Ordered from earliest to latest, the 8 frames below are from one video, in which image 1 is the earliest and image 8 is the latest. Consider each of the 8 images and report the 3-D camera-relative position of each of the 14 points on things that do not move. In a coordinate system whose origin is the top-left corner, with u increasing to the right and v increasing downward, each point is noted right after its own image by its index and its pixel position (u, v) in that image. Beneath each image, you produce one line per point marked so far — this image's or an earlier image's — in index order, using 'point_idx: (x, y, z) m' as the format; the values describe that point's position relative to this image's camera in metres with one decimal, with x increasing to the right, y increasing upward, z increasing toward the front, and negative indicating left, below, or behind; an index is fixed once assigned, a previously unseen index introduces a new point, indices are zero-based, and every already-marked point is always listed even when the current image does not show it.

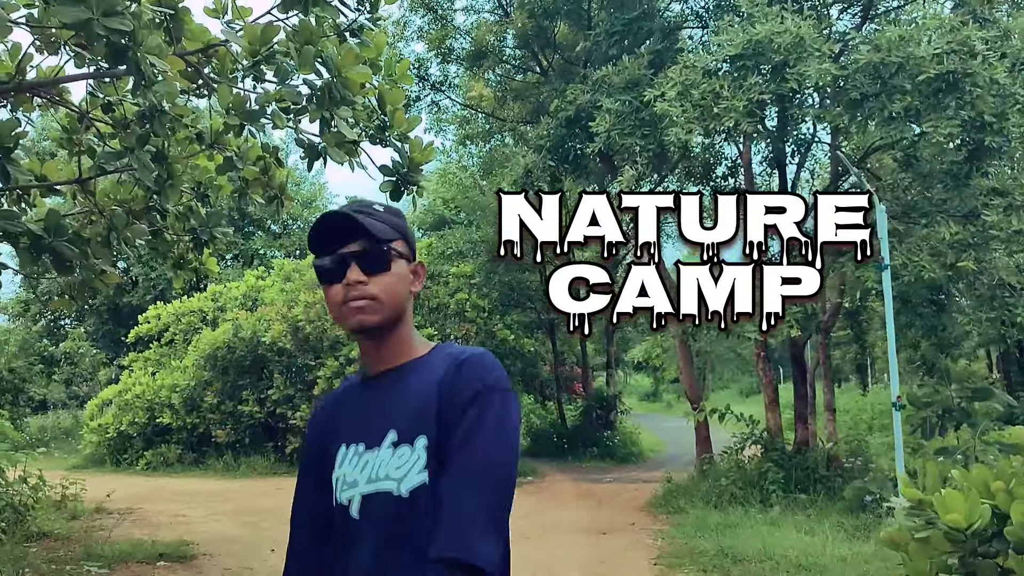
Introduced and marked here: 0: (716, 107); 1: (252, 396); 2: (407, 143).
0: (+1.8, +1.6, +8.1) m
1: (-4.5, -1.9, +15.8) m
2: (-0.6, +0.8, +4.8) m
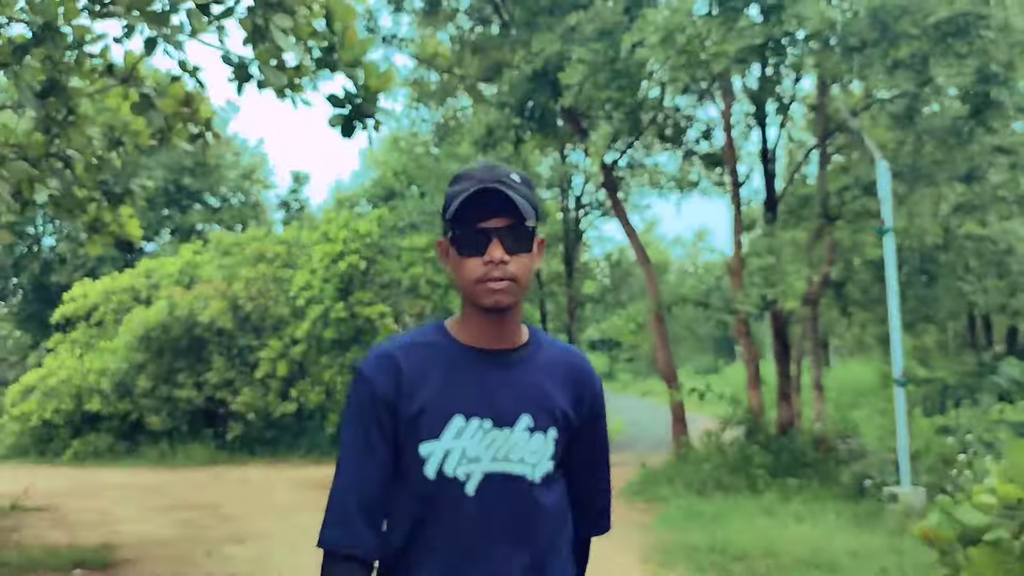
0: (+1.5, +1.9, +7.4) m
1: (-5.2, -1.5, +14.8) m
2: (-0.6, +0.9, +3.9) m
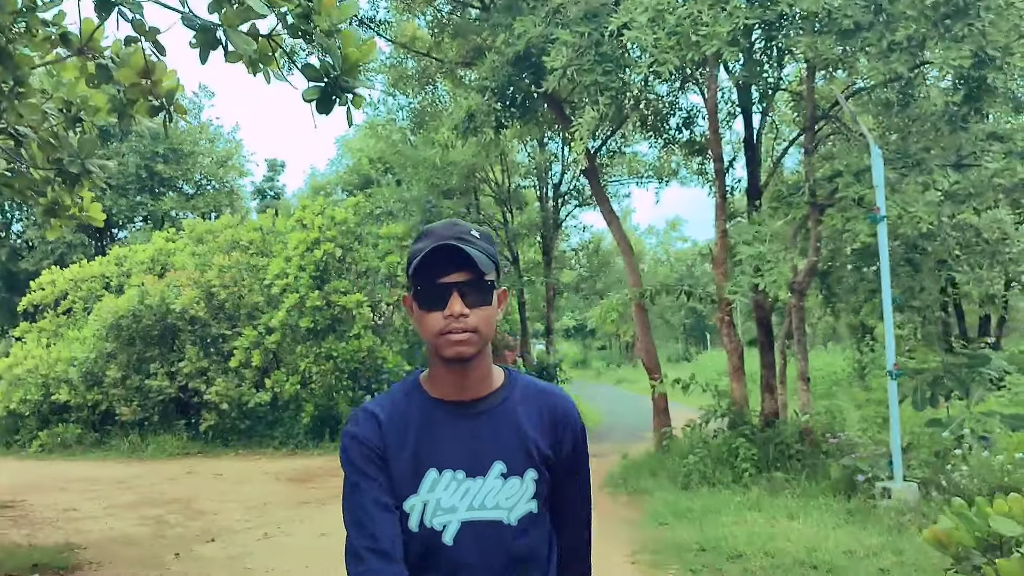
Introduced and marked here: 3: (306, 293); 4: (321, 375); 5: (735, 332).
0: (+1.4, +2.0, +7.1) m
1: (-5.6, -1.3, +14.4) m
2: (-0.7, +1.0, +3.7) m
3: (-3.1, -0.1, +13.9) m
4: (-2.9, -1.3, +13.7) m
5: (+2.3, -0.5, +9.4) m
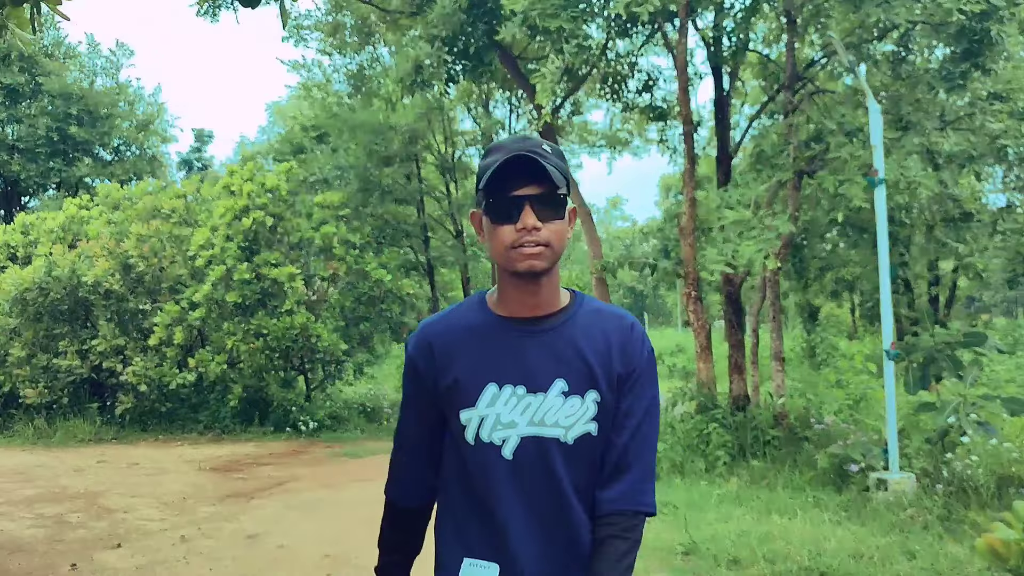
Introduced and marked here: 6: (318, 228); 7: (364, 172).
0: (+1.1, +2.2, +6.3) m
1: (-6.4, -0.9, +13.2) m
2: (-0.7, +1.1, +2.8) m
3: (-3.9, +0.3, +12.8) m
4: (-3.6, -0.9, +12.7) m
5: (+1.8, -0.2, +8.8) m
6: (-2.9, +0.9, +13.5) m
7: (-2.4, +1.8, +14.6) m
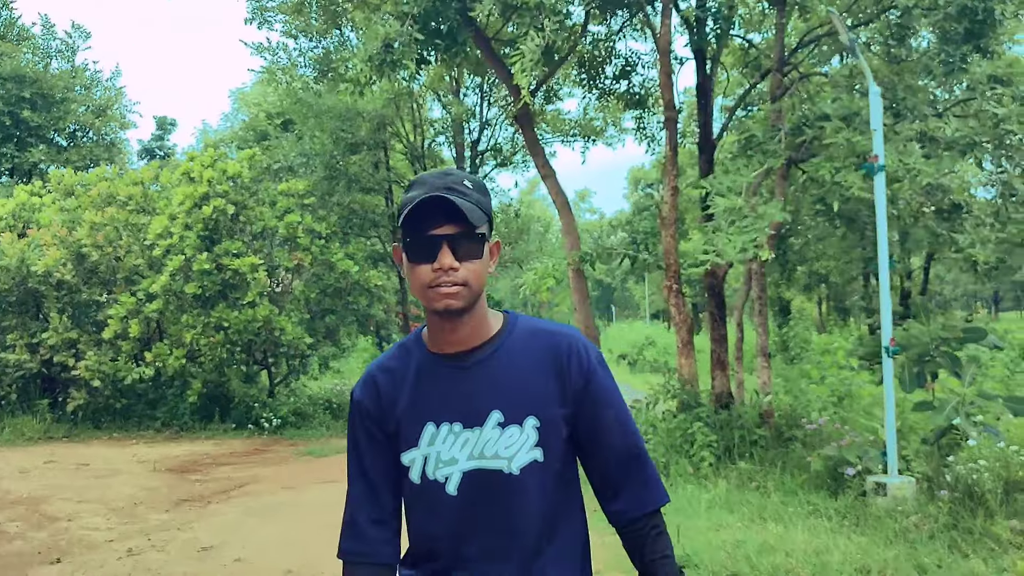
0: (+1.0, +2.2, +5.9) m
1: (-6.8, -0.7, +12.5) m
2: (-0.8, +1.2, +2.3) m
3: (-4.3, +0.4, +12.2) m
4: (-4.0, -0.8, +12.1) m
5: (+1.6, -0.1, +8.4) m
6: (-3.3, +1.0, +12.9) m
7: (-2.8, +2.0, +14.1) m
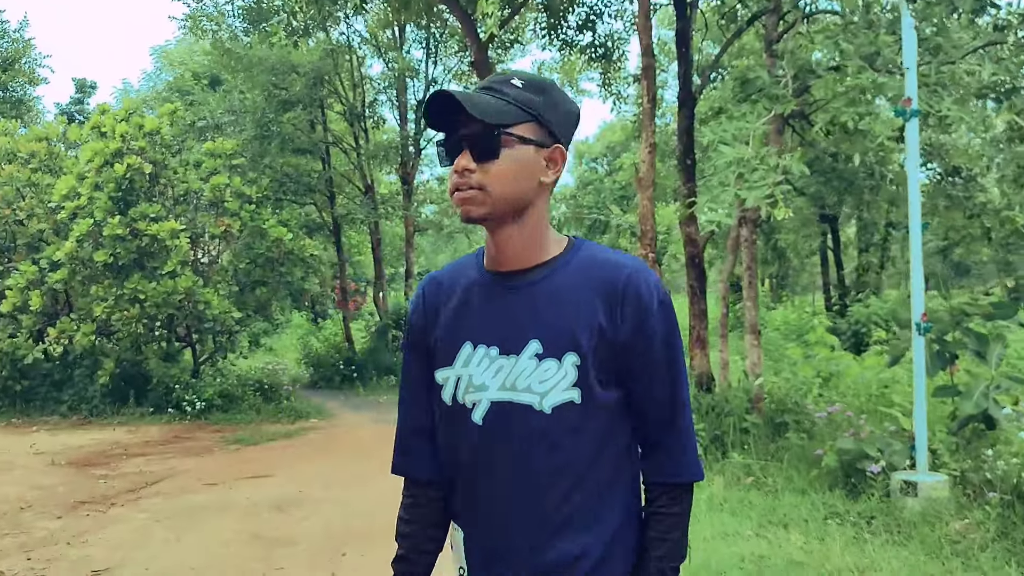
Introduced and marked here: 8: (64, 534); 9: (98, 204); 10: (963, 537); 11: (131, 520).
0: (+0.8, +2.4, +5.0) m
1: (-7.4, -0.3, +11.1) m
2: (-0.7, +1.3, +1.2) m
3: (-4.9, +0.8, +10.9) m
4: (-4.6, -0.4, +10.9) m
5: (+1.2, +0.1, +7.5) m
6: (-3.9, +1.4, +11.7) m
7: (-3.5, +2.4, +12.8) m
8: (-2.6, -1.4, +5.3) m
9: (-4.9, +1.0, +10.9) m
10: (+2.1, -1.2, +4.2) m
11: (-2.4, -1.5, +5.7) m
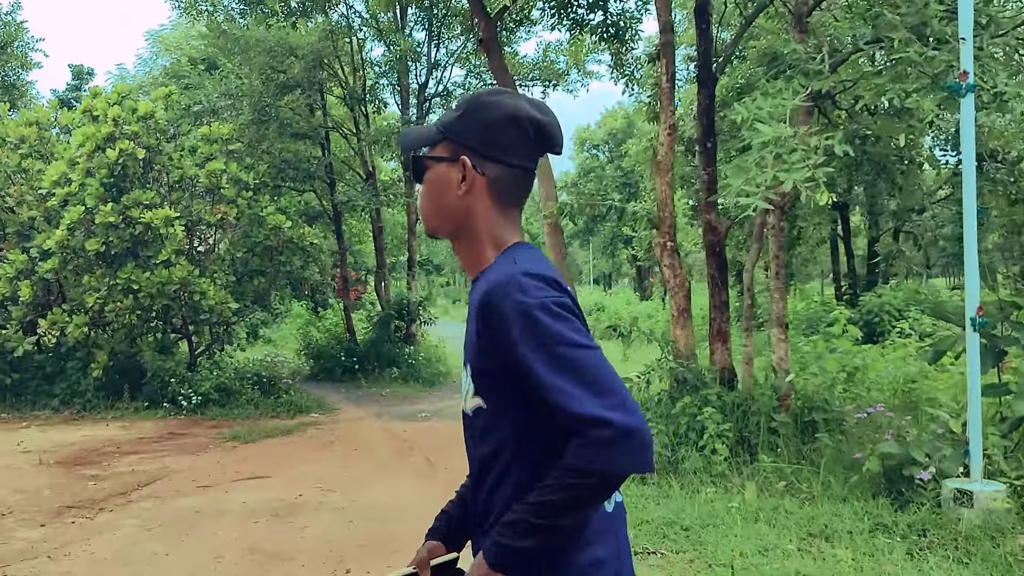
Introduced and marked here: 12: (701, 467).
0: (+0.9, +2.5, +4.5) m
1: (-7.3, -0.2, +10.7) m
2: (-0.6, +1.3, +0.8) m
3: (-4.8, +0.9, +10.5) m
4: (-4.5, -0.3, +10.5) m
5: (+1.3, +0.2, +7.1) m
6: (-3.8, +1.5, +11.3) m
7: (-3.4, +2.5, +12.4) m
8: (-2.5, -1.4, +5.0) m
9: (-4.8, +1.1, +10.5) m
10: (+2.2, -1.1, +3.9) m
11: (-2.3, -1.4, +5.4) m
12: (+1.2, -1.1, +5.7) m
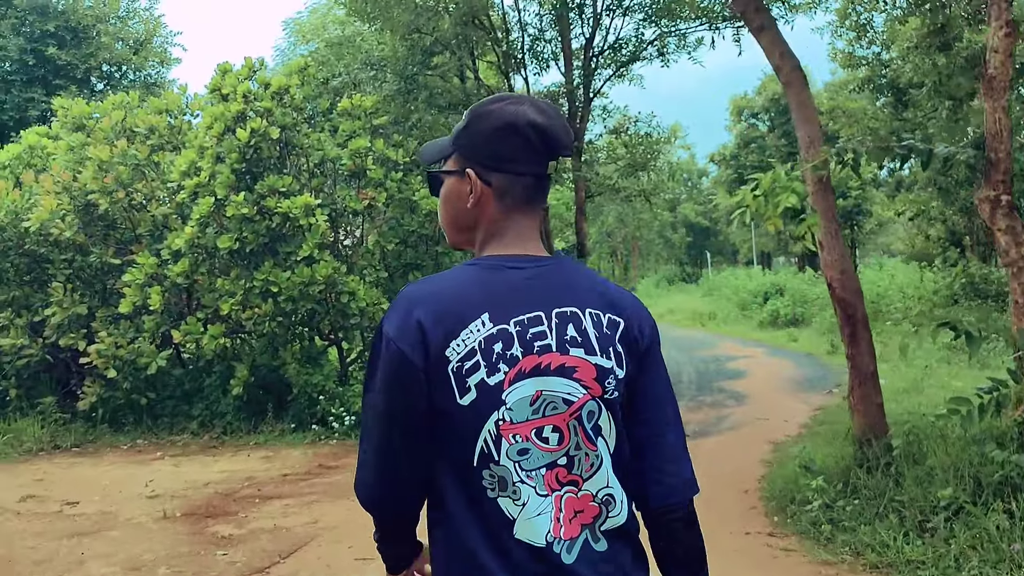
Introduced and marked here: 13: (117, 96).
0: (+1.8, +2.5, +2.3) m
1: (-5.2, -0.3, +9.7) m
2: (-0.1, +1.2, -1.1) m
3: (-2.8, +0.9, +9.1) m
4: (-2.5, -0.3, +9.0) m
5: (+2.7, +0.3, +4.8) m
6: (-1.8, +1.6, +9.7) m
7: (-1.3, +2.6, +10.7) m
8: (-1.3, -1.4, +3.3) m
9: (-2.9, +1.1, +9.1) m
10: (+3.1, -1.0, +1.5) m
11: (-1.0, -1.4, +3.6) m
12: (+2.4, -1.0, +3.5) m
13: (-4.6, +2.3, +10.6) m
